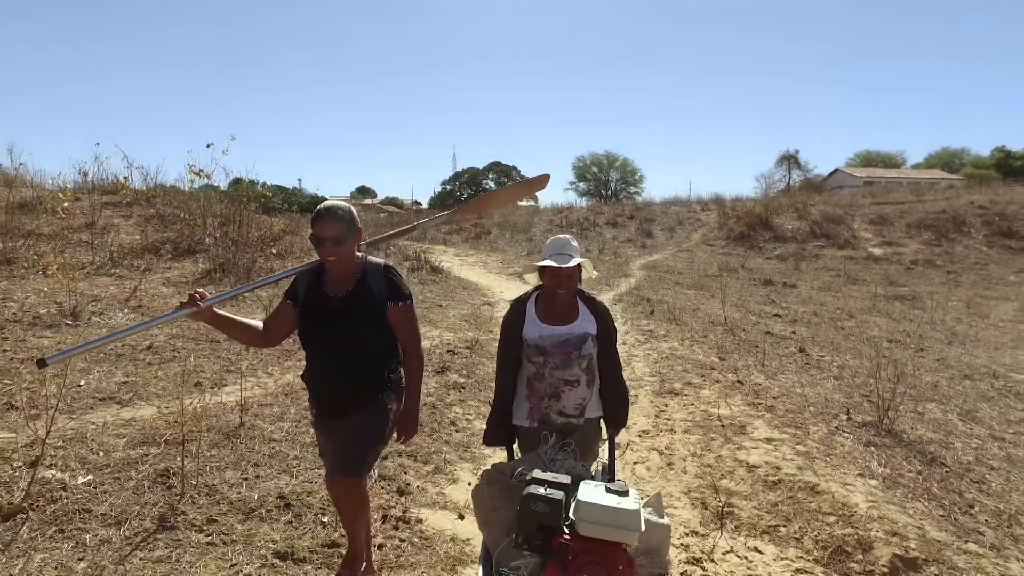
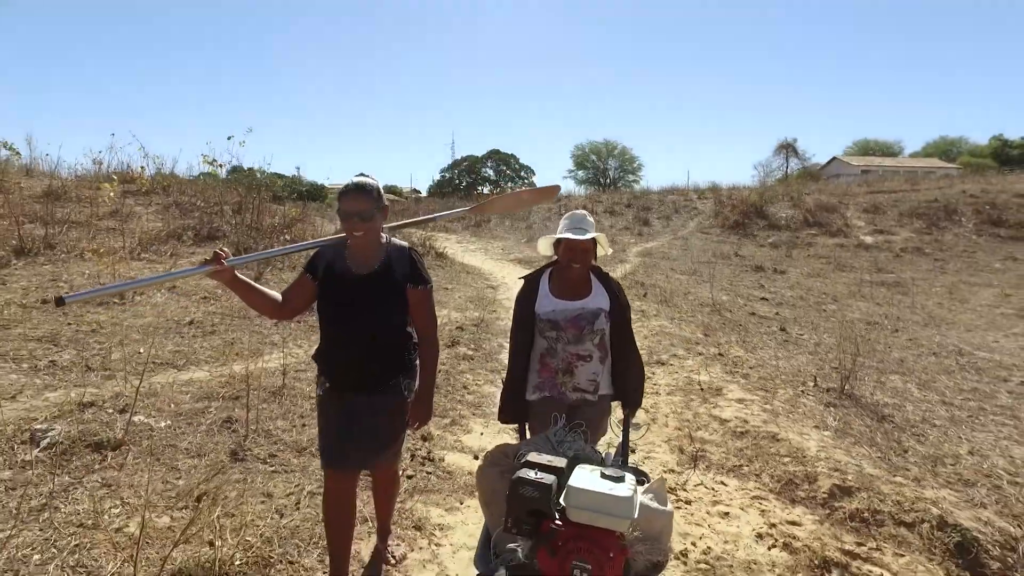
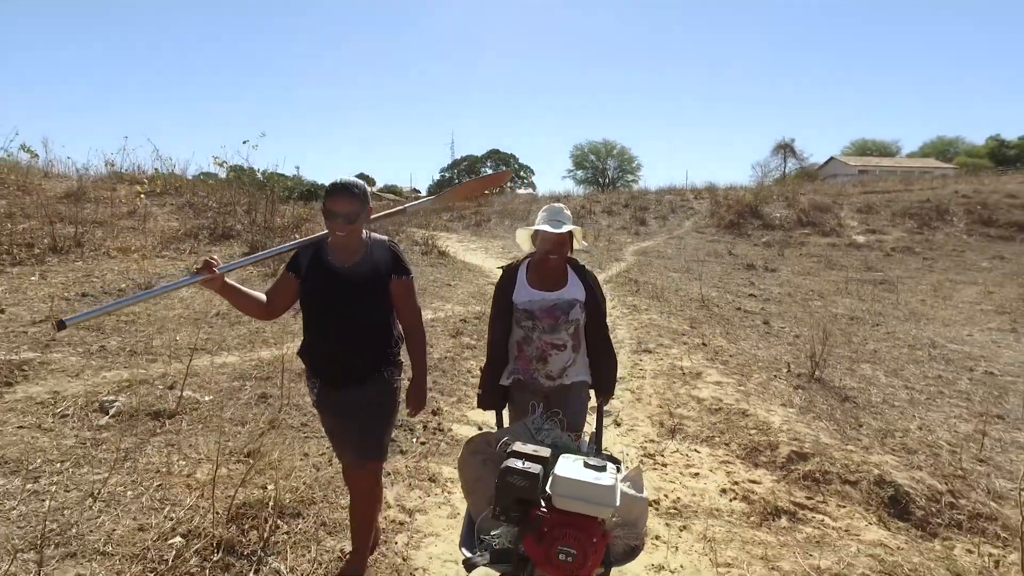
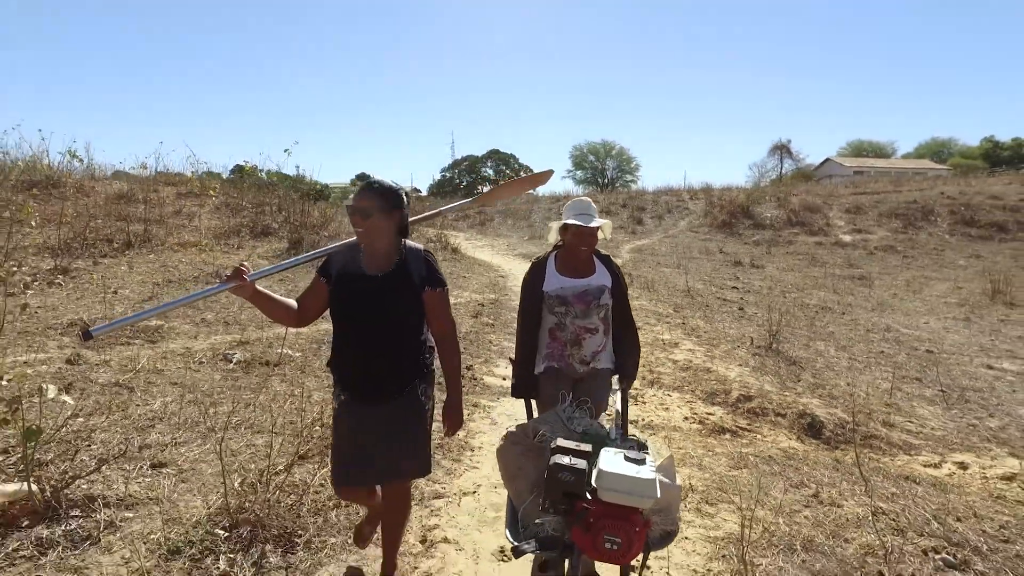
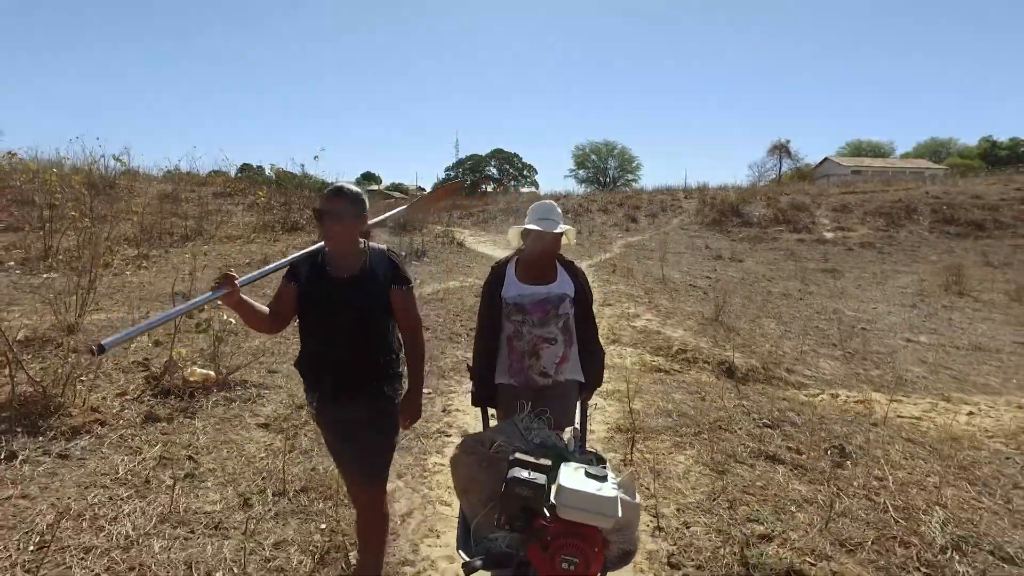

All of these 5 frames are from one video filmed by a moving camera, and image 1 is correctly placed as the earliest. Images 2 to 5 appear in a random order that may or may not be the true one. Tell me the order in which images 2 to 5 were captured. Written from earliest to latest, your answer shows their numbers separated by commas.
2, 3, 4, 5
